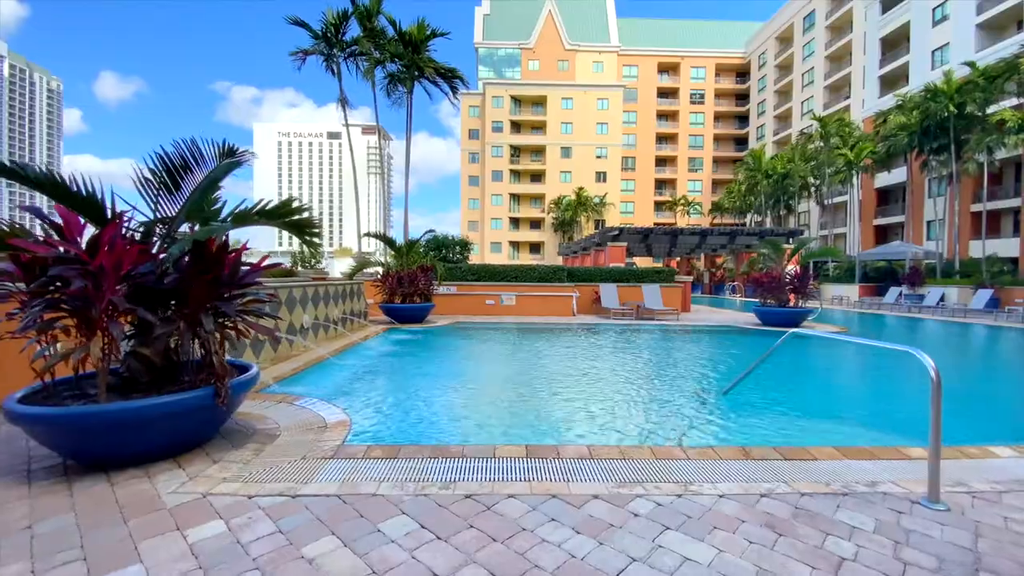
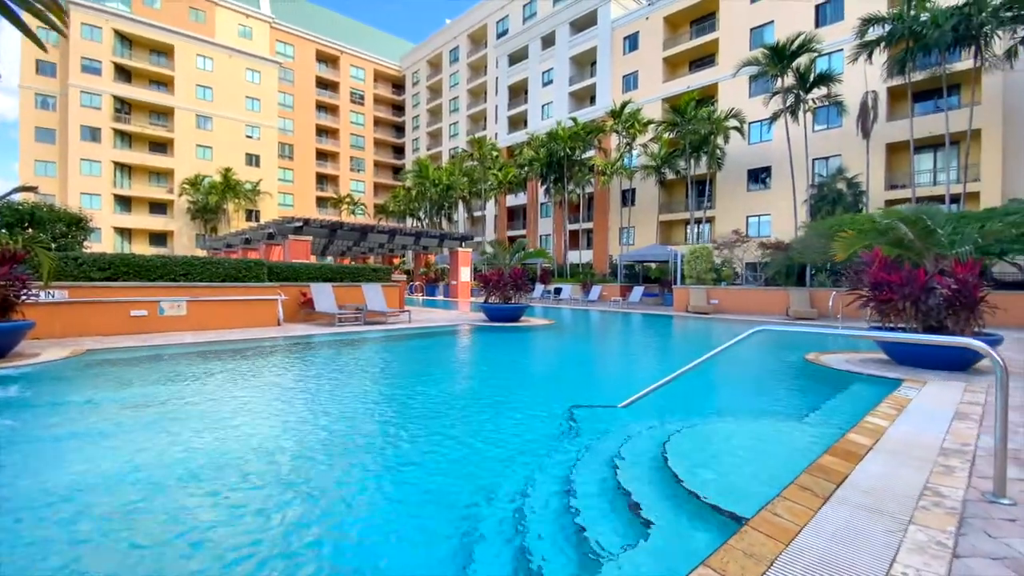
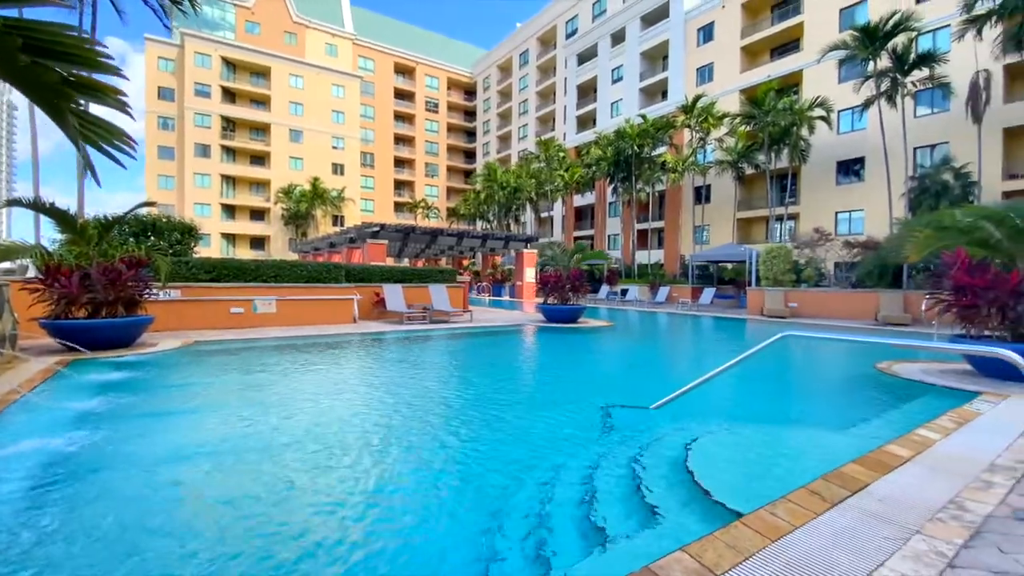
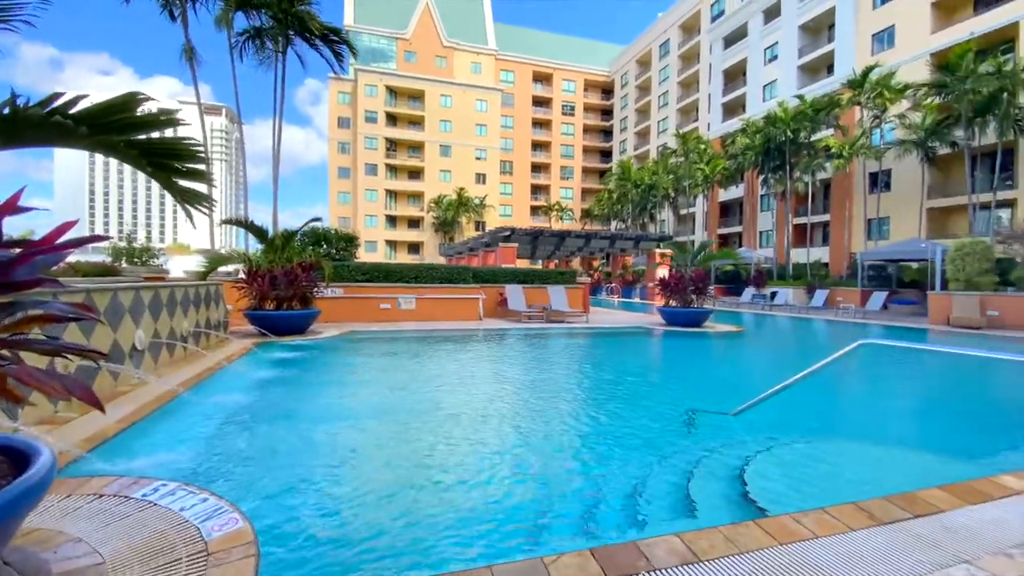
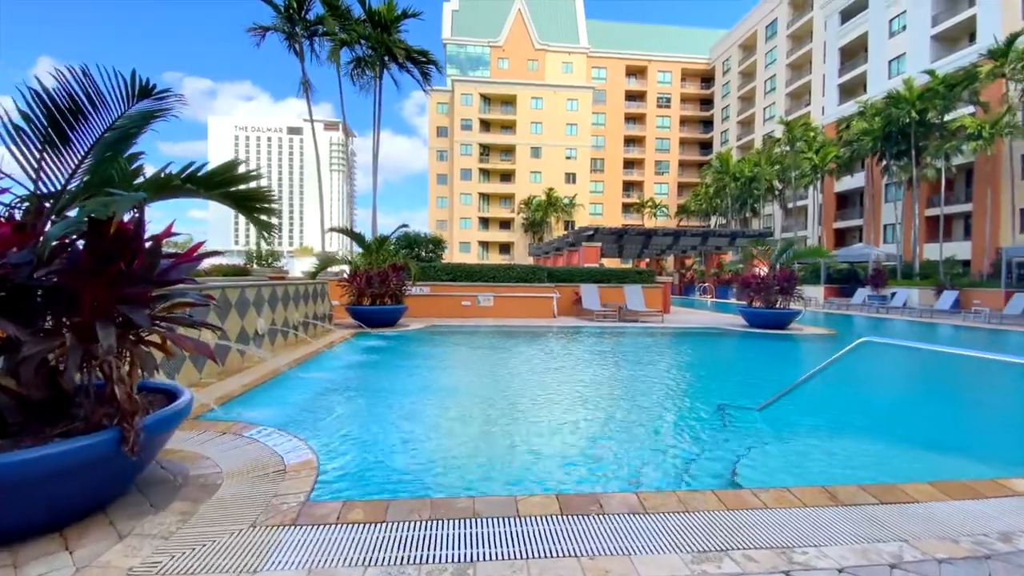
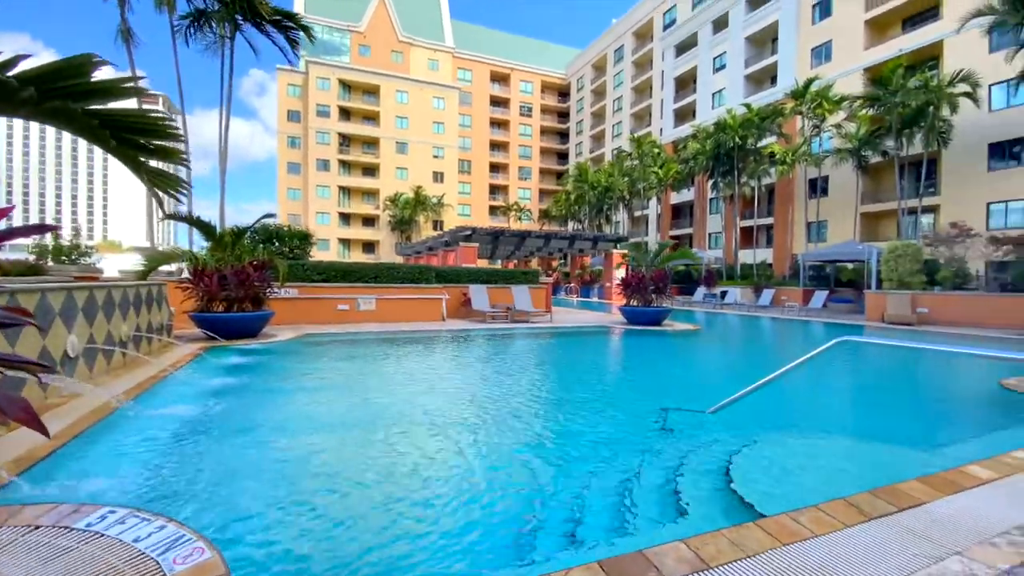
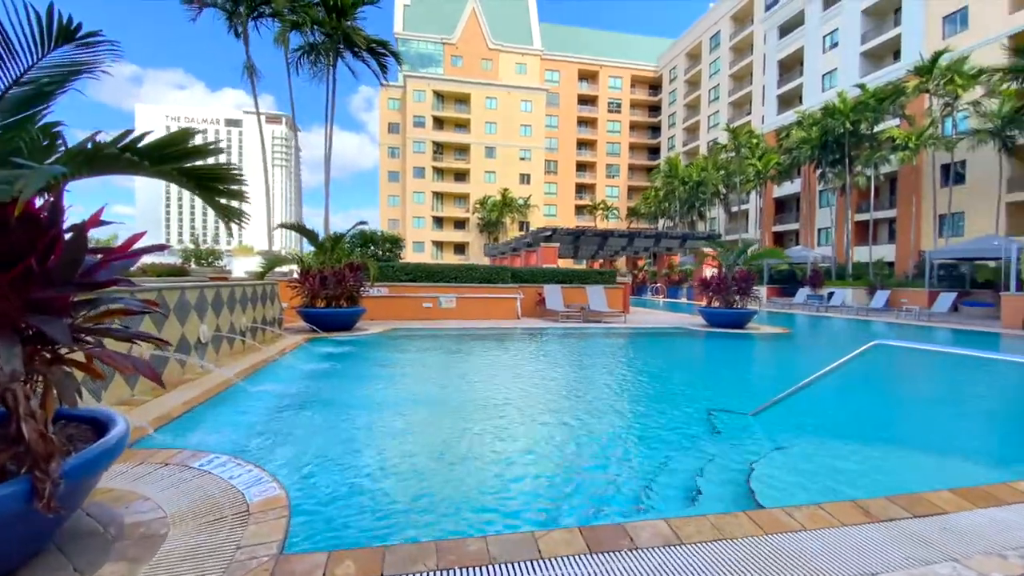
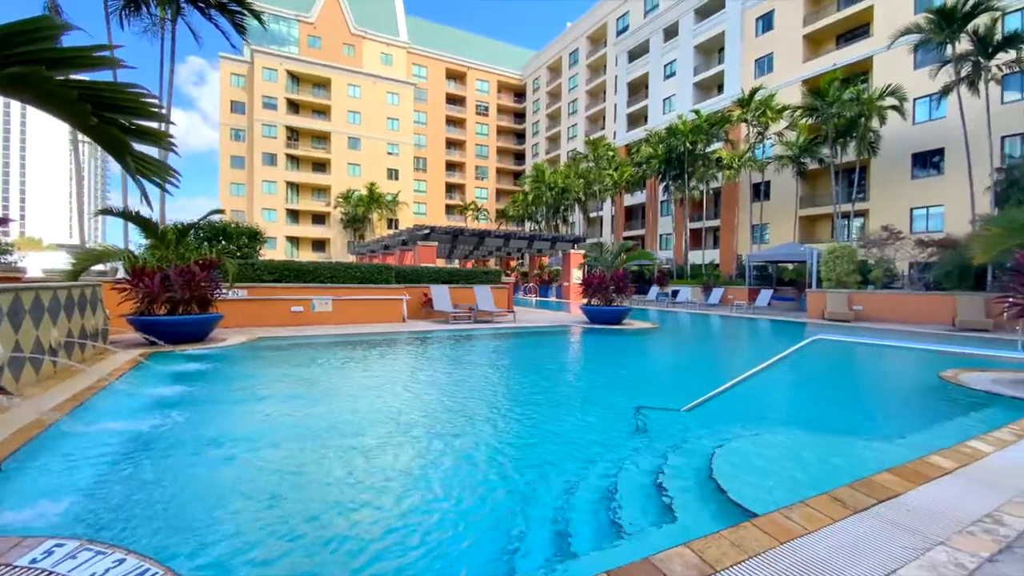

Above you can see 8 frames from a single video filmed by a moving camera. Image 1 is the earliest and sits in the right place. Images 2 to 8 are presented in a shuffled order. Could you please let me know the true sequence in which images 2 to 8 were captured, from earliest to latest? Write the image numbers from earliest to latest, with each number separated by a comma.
5, 7, 4, 6, 8, 3, 2
